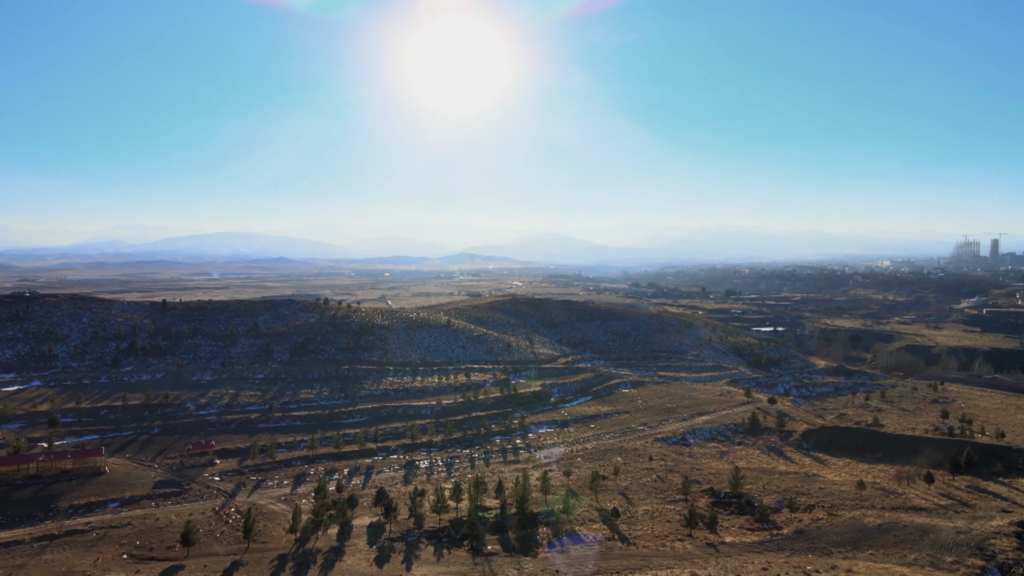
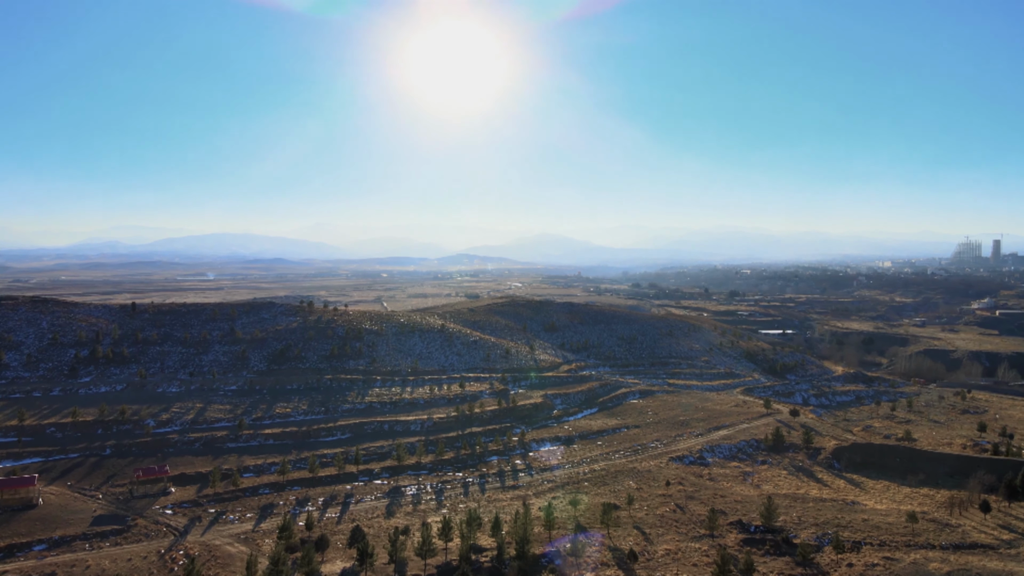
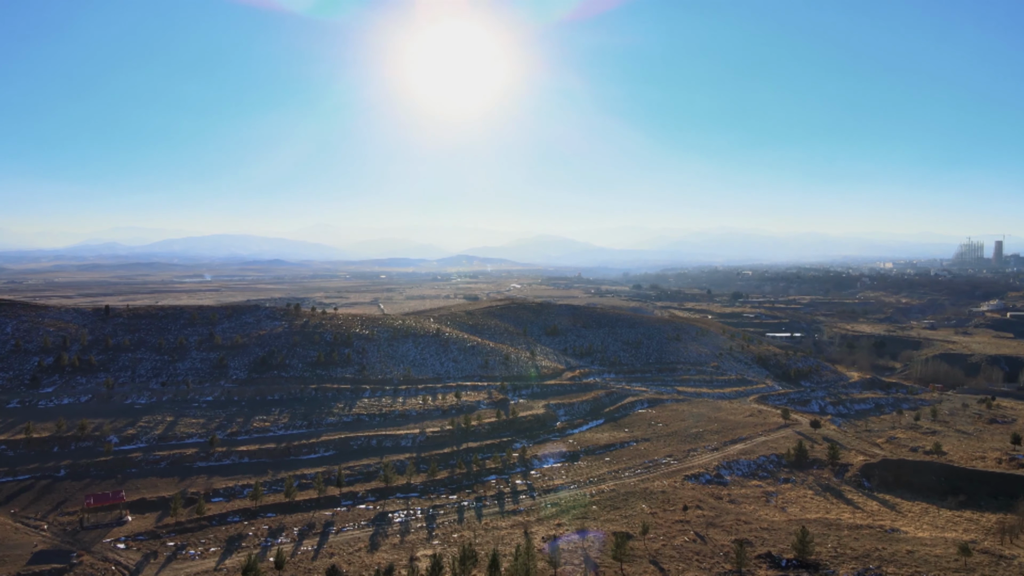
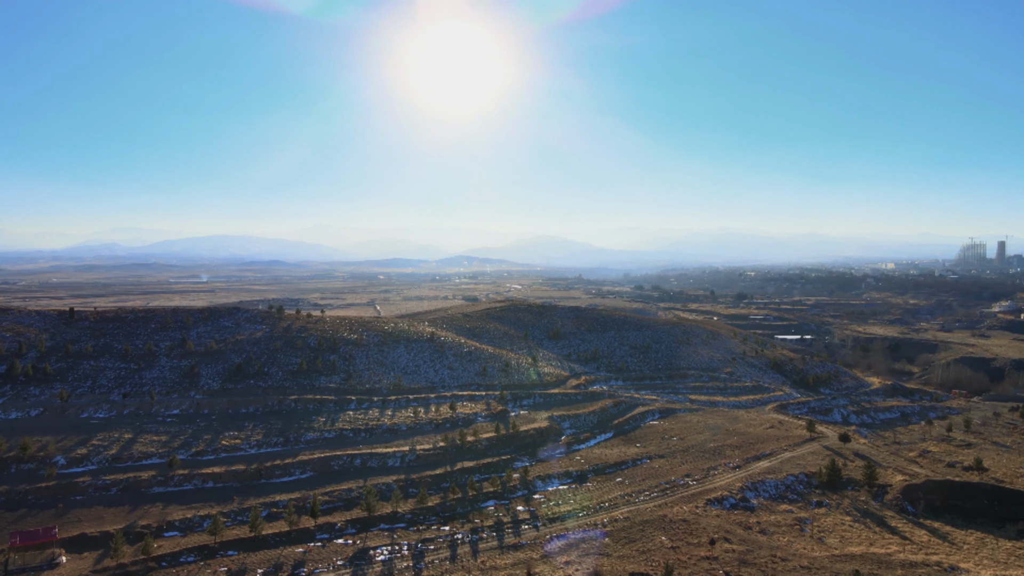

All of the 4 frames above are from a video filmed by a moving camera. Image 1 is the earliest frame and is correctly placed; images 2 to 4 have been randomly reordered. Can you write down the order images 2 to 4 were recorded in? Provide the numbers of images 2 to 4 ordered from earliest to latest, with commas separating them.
2, 3, 4
